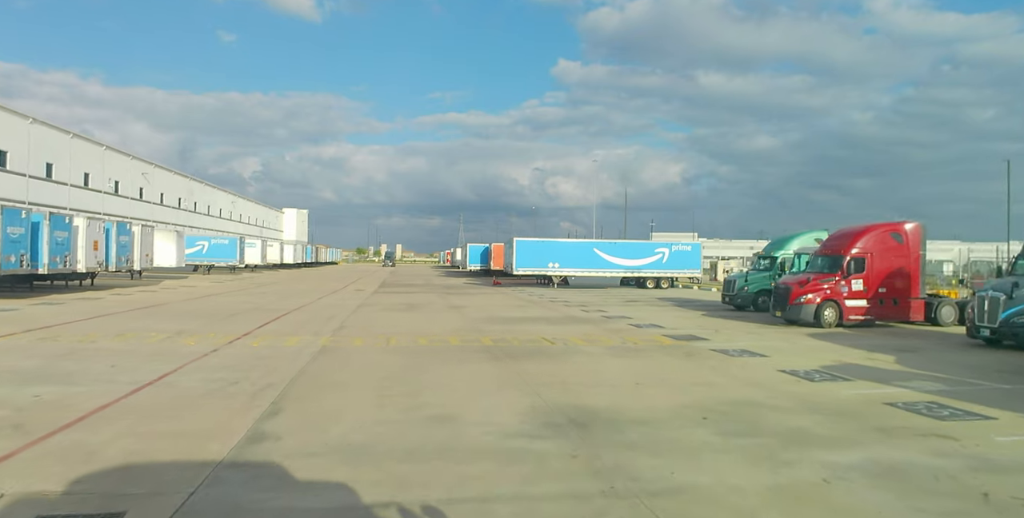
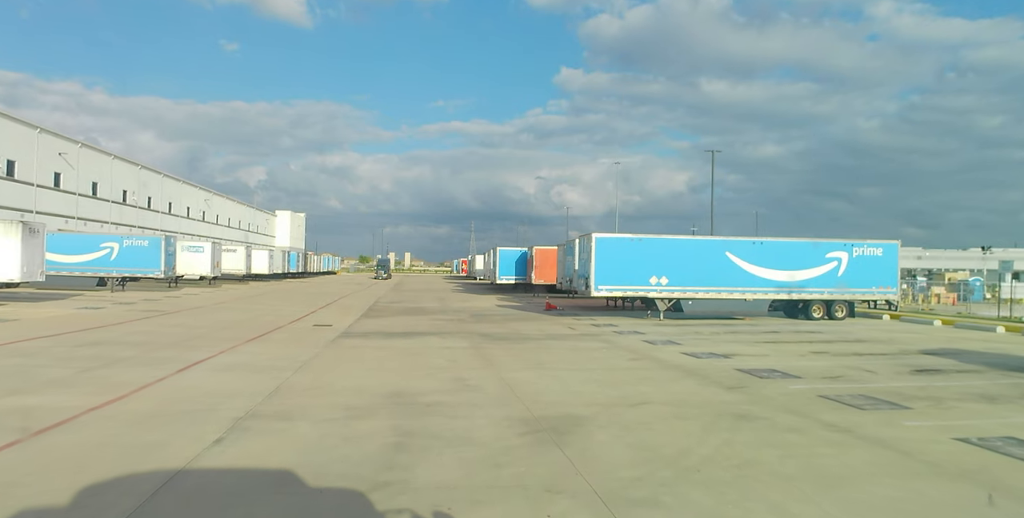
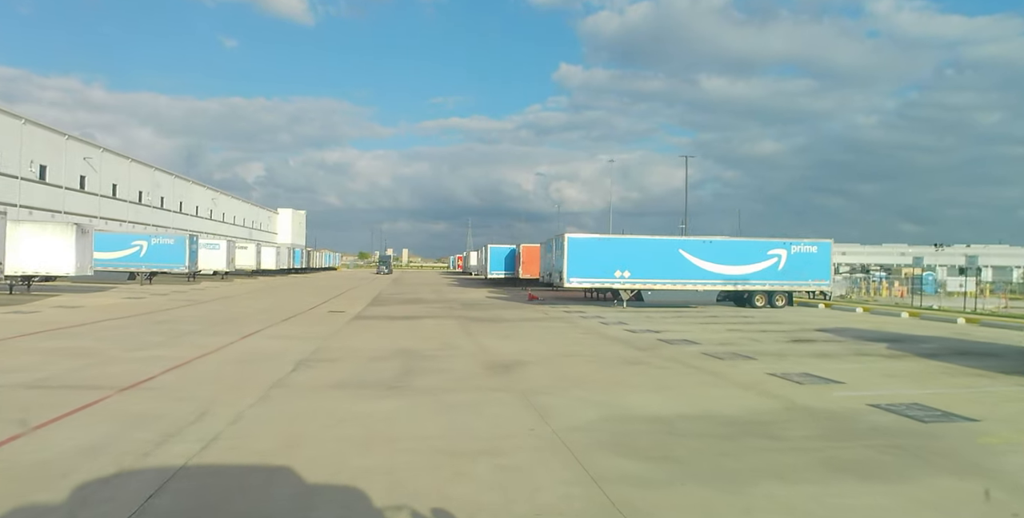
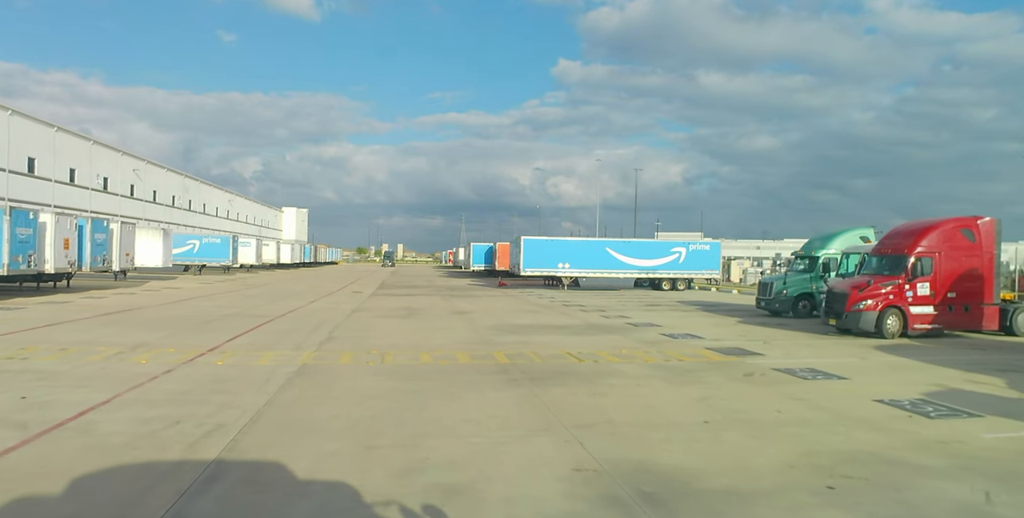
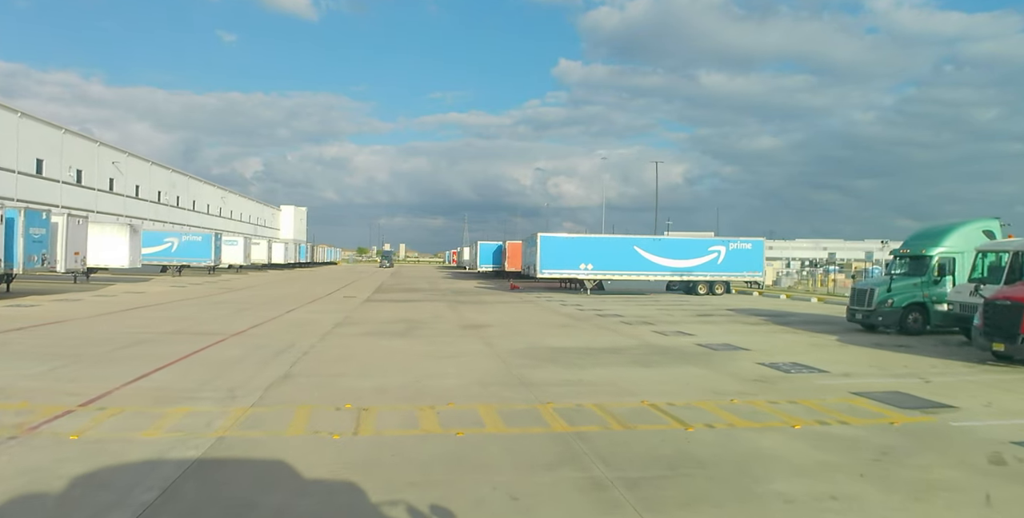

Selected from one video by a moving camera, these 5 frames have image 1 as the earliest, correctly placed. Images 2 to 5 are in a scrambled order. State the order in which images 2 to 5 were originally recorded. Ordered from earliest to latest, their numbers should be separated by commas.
4, 5, 3, 2
